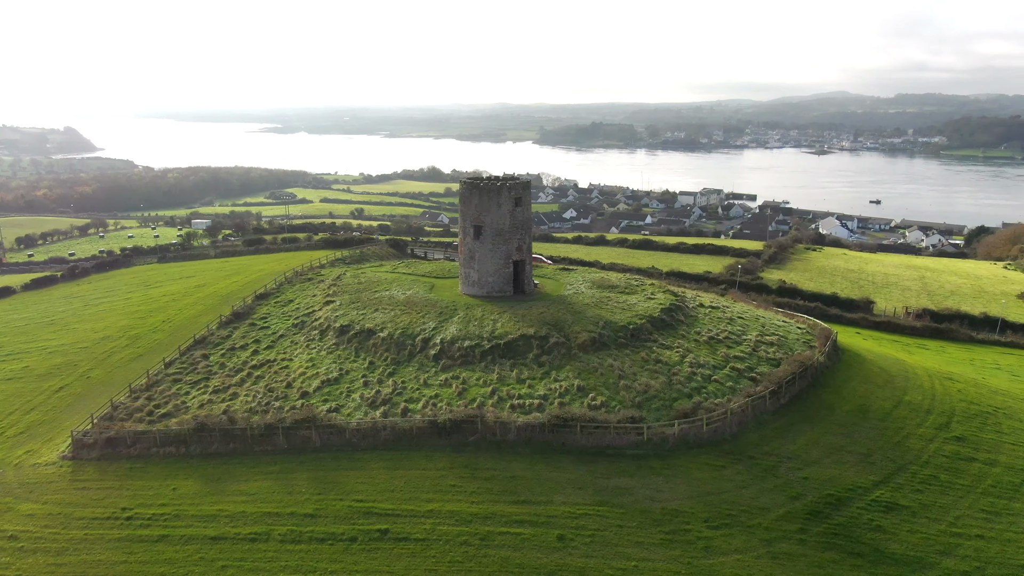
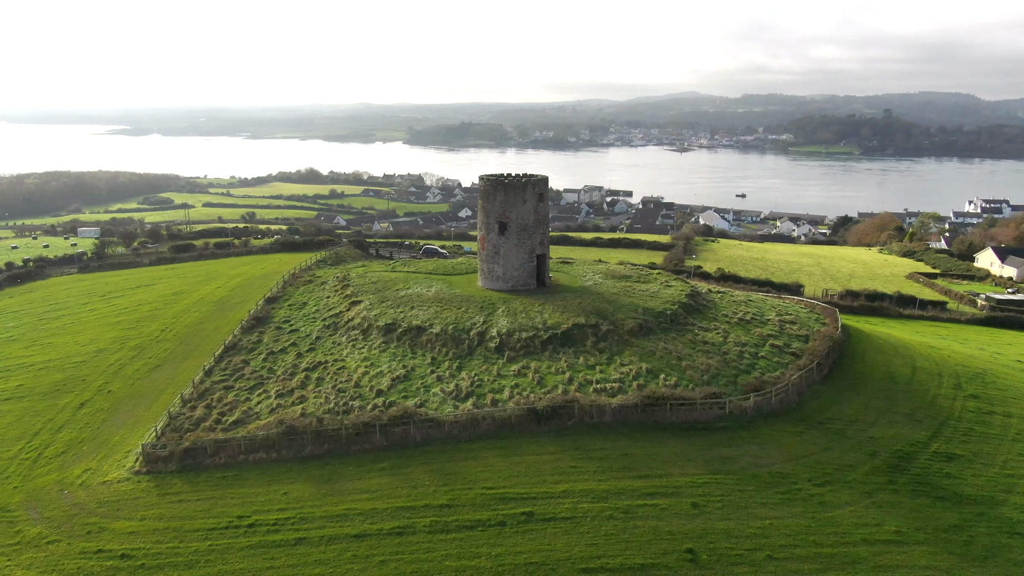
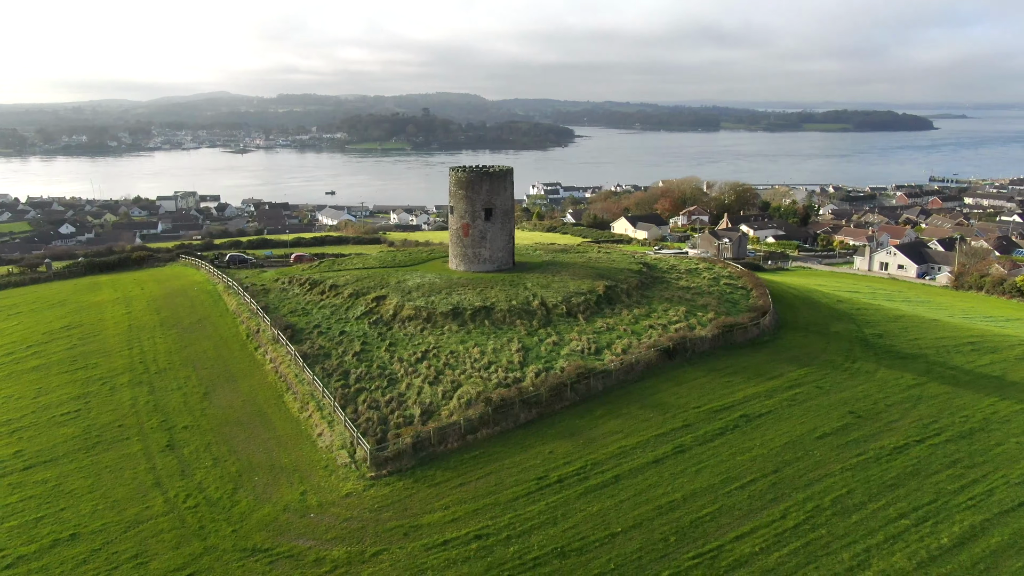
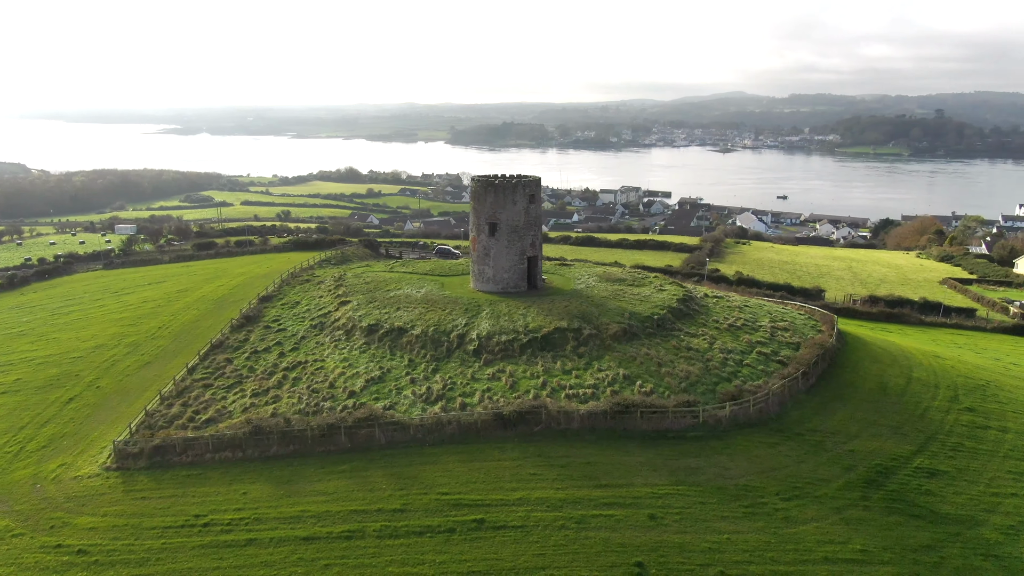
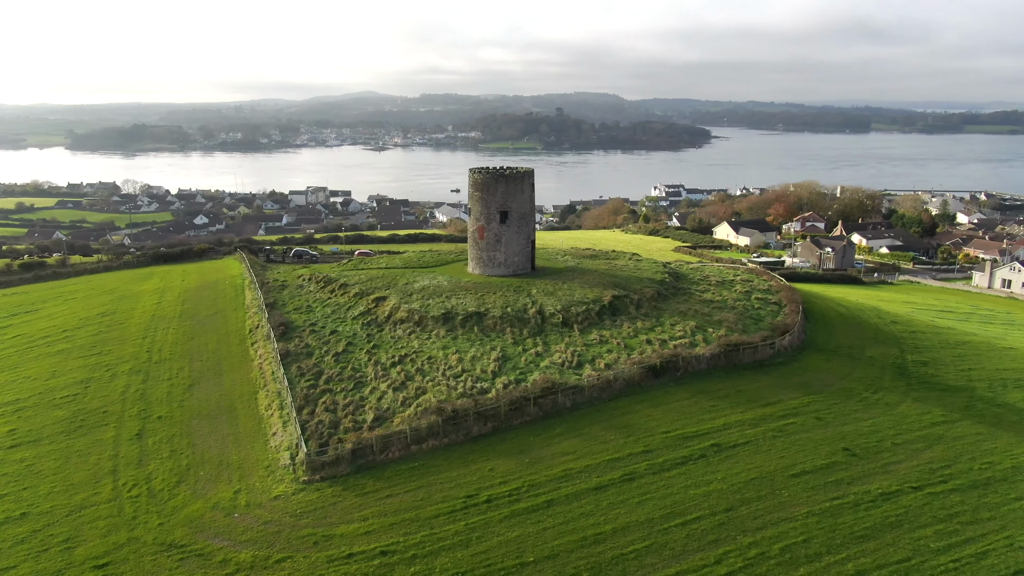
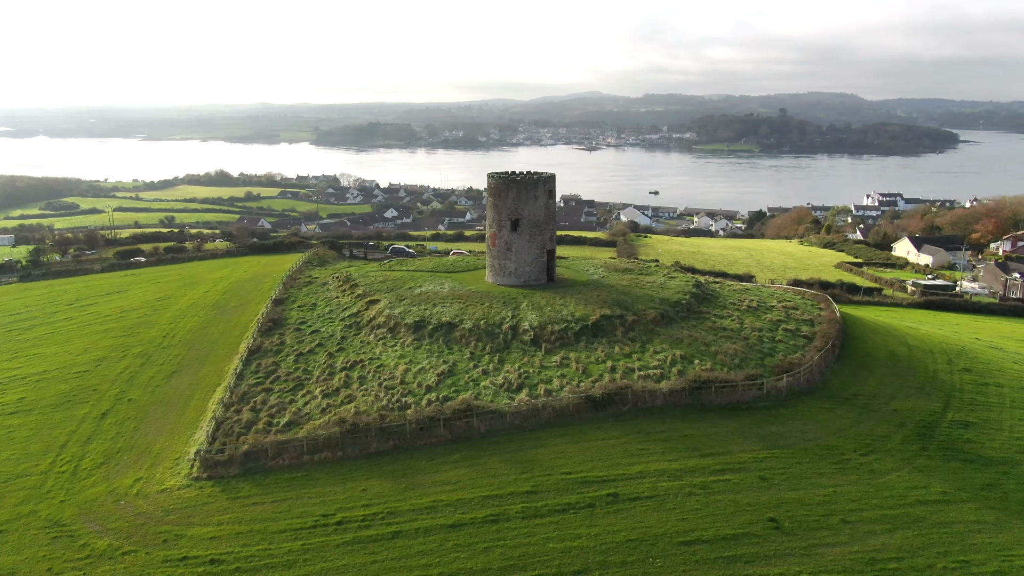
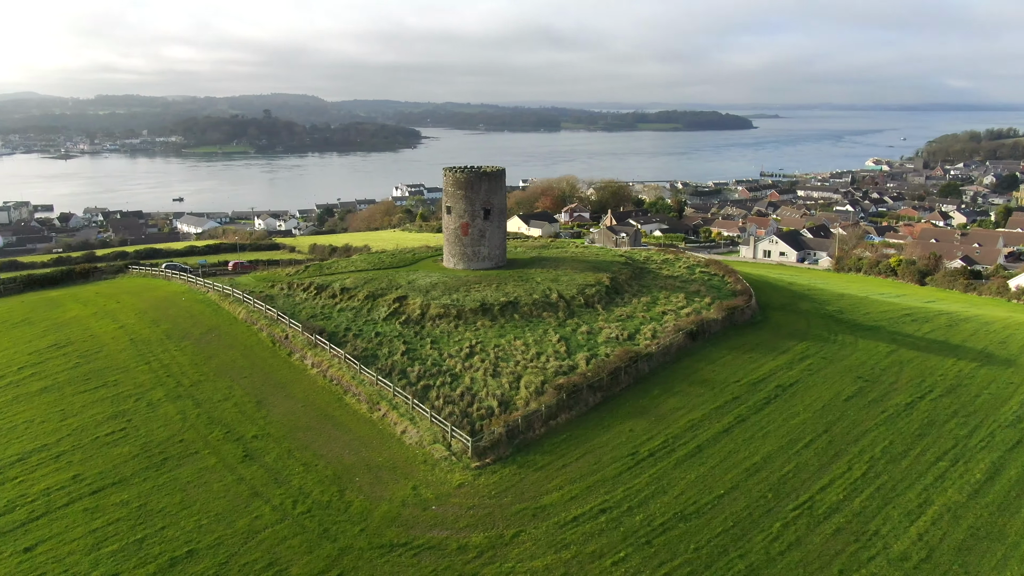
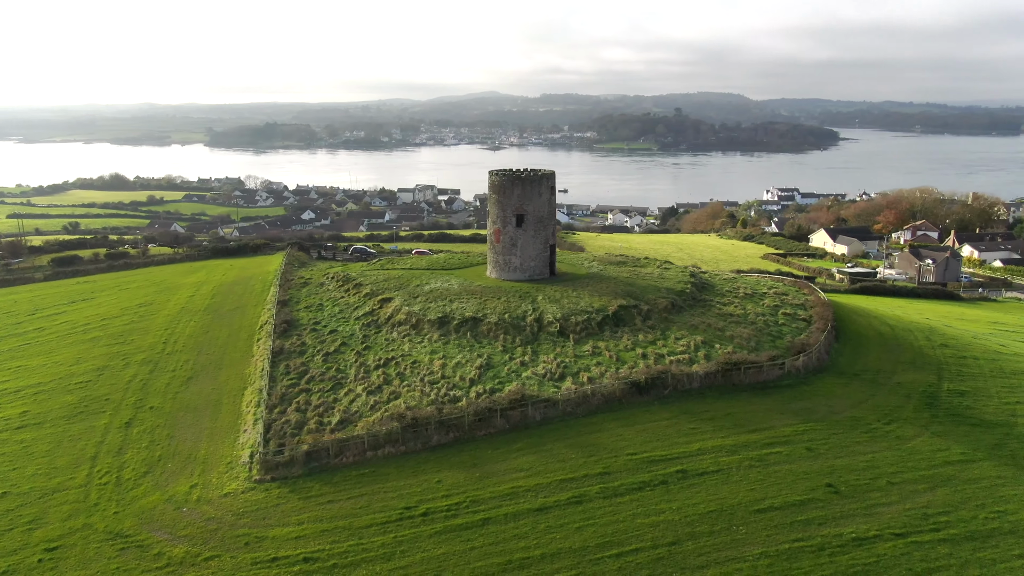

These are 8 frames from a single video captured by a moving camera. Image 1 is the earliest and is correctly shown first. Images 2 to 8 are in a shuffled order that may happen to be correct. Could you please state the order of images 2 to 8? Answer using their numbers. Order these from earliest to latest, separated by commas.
4, 2, 6, 8, 5, 3, 7
